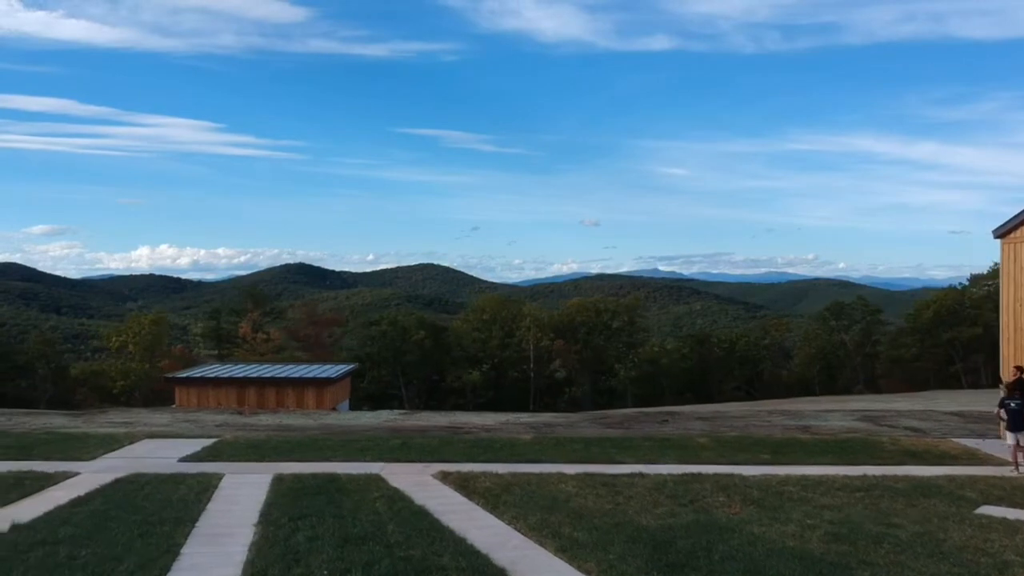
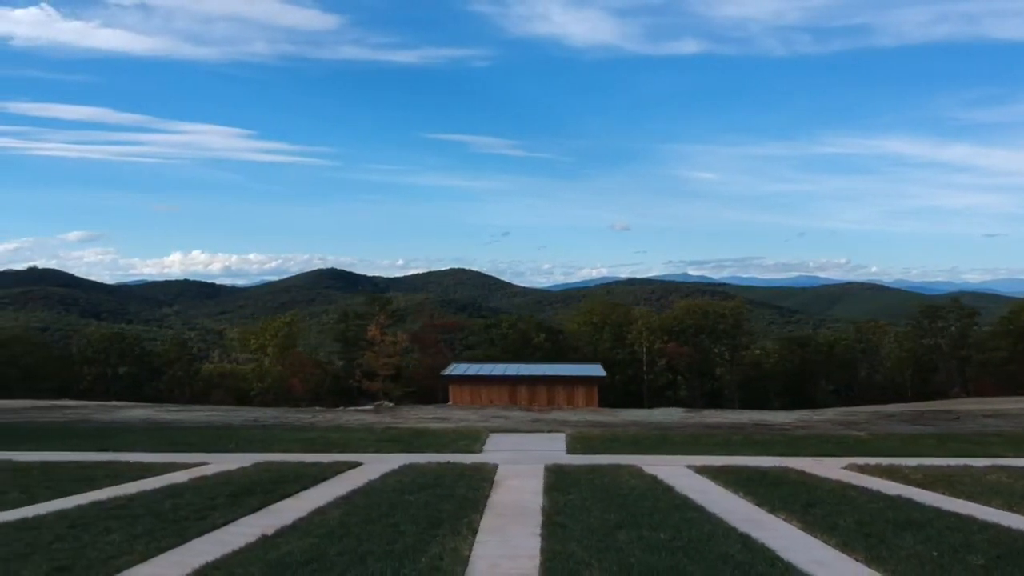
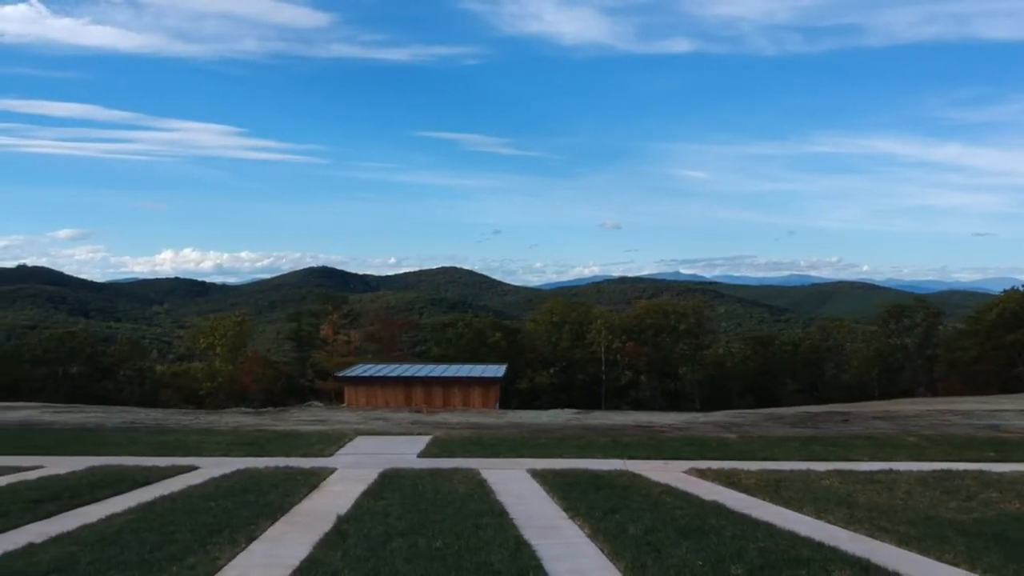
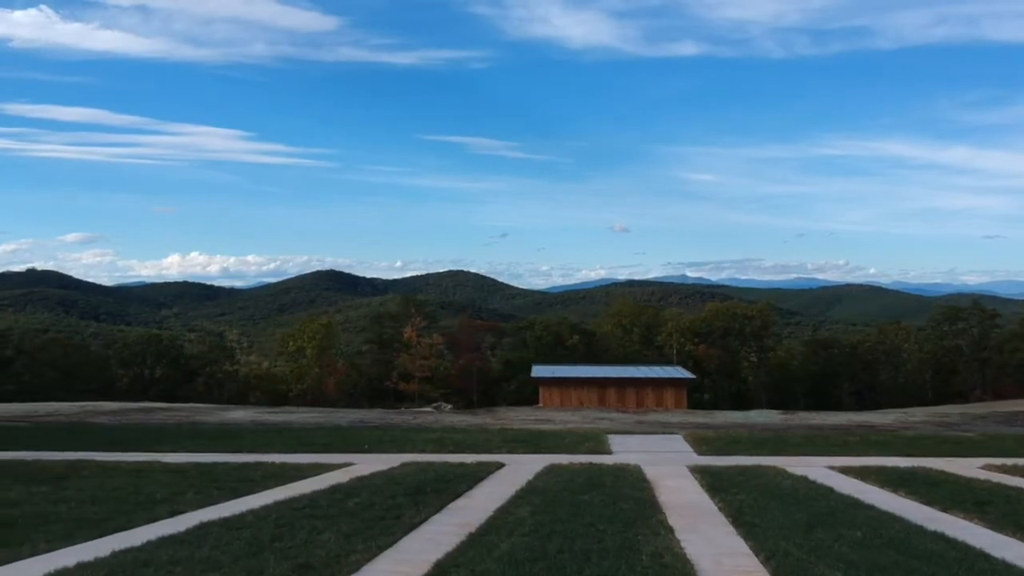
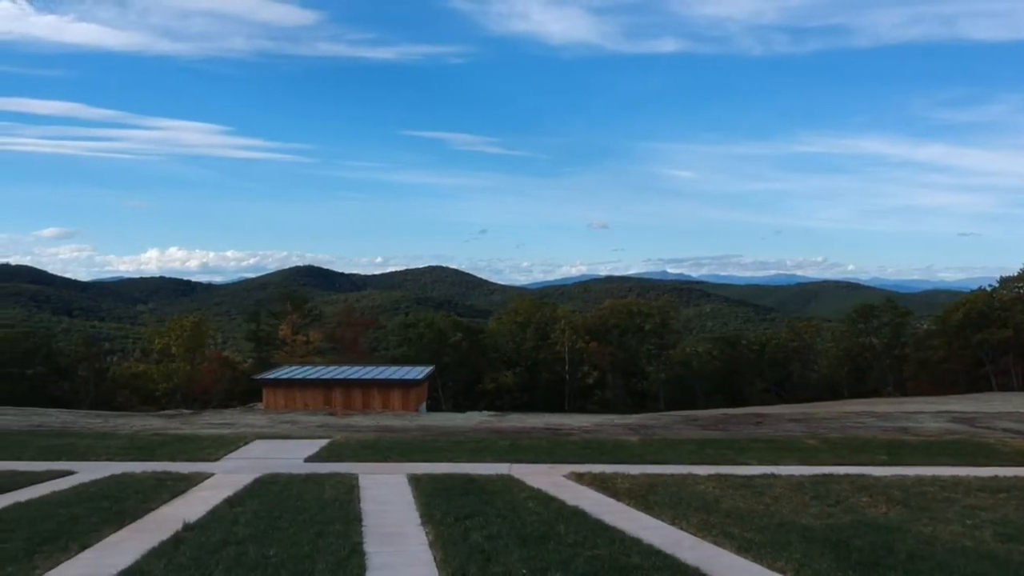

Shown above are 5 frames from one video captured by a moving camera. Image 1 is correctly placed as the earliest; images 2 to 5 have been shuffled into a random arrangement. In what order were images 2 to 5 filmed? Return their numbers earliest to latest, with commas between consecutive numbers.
5, 3, 2, 4
